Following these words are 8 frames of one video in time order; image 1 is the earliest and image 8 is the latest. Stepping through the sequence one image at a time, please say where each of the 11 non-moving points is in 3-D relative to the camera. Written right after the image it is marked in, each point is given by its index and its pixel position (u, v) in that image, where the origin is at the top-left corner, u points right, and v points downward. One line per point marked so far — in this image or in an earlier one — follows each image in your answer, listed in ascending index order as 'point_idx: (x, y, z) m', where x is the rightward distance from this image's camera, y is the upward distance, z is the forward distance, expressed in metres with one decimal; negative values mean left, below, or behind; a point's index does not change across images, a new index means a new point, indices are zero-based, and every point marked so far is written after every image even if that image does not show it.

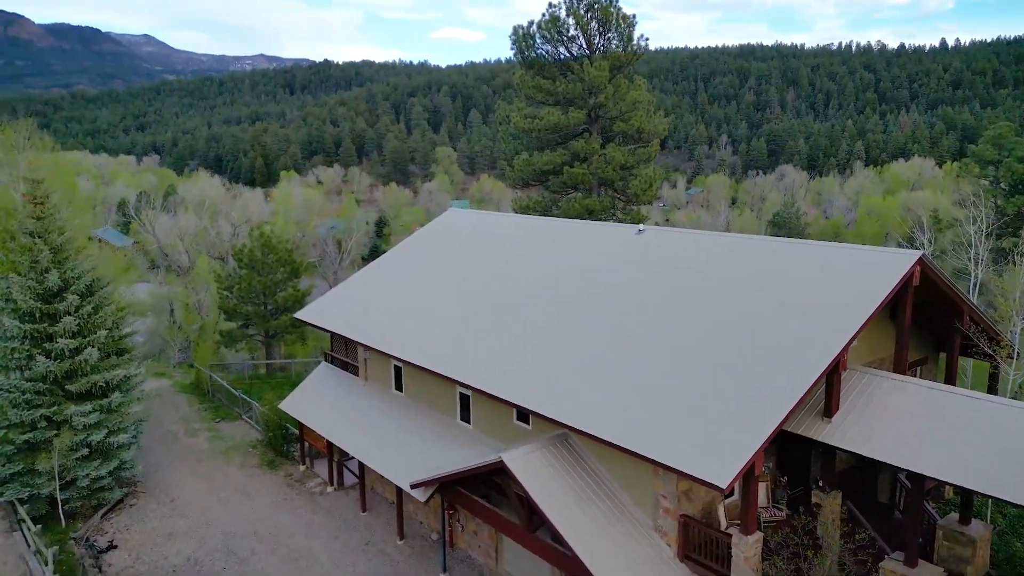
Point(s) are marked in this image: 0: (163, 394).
0: (-8.0, -2.4, +16.5) m
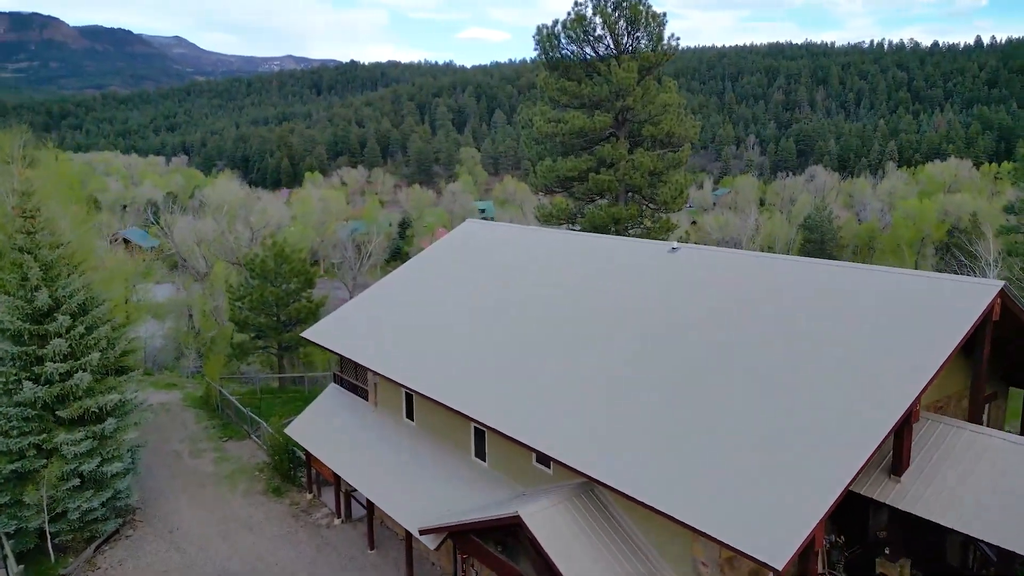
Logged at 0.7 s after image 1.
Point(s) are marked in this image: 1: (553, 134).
0: (-7.5, -2.7, +16.0) m
1: (+1.0, +3.7, +17.5) m
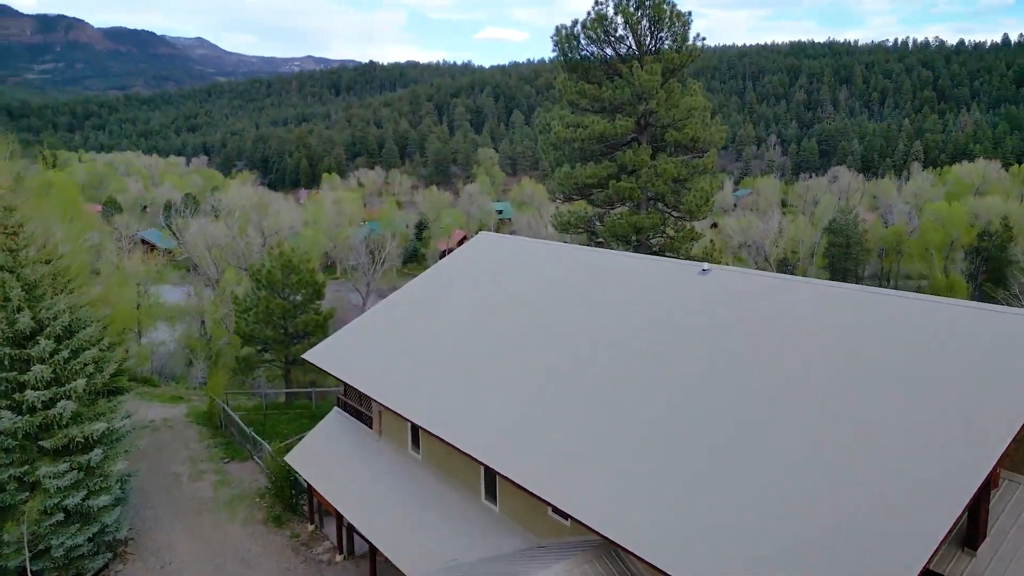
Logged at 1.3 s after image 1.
0: (-7.2, -2.9, +15.4) m
1: (+1.4, +3.4, +16.8) m
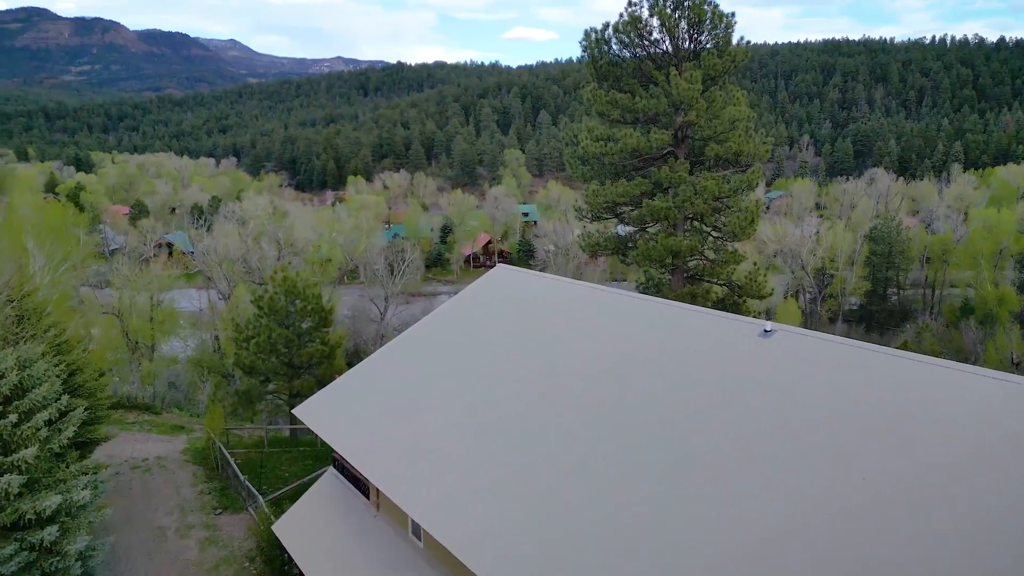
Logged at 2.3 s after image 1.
0: (-6.7, -3.5, +14.2) m
1: (+1.9, +2.8, +15.3) m
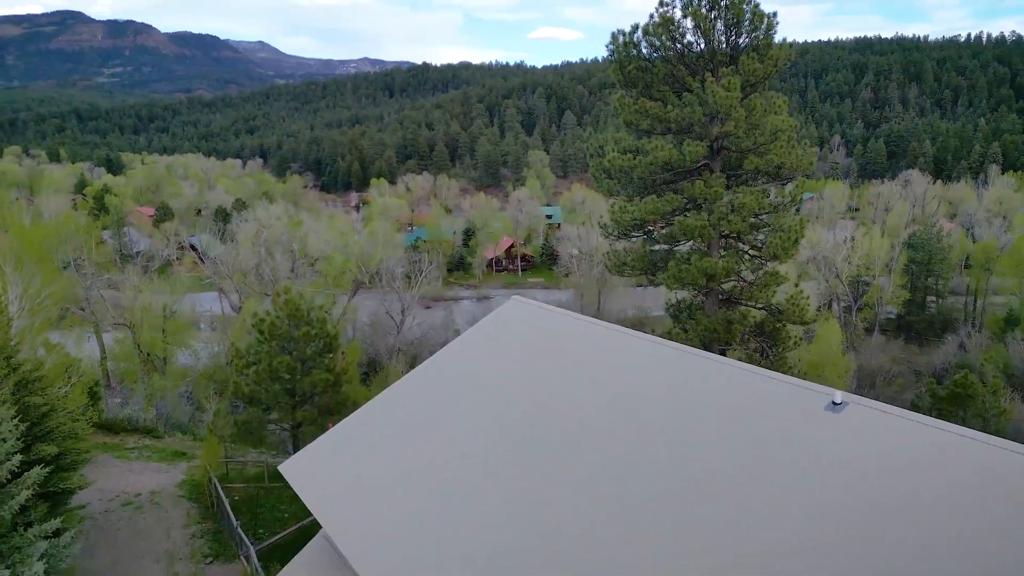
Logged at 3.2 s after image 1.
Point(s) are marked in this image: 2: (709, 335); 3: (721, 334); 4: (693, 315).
0: (-6.4, -3.9, +13.3) m
1: (+2.3, +2.3, +14.1) m
2: (+3.8, -0.9, +14.1) m
3: (+4.1, -0.9, +14.2) m
4: (+3.7, -0.5, +14.8) m
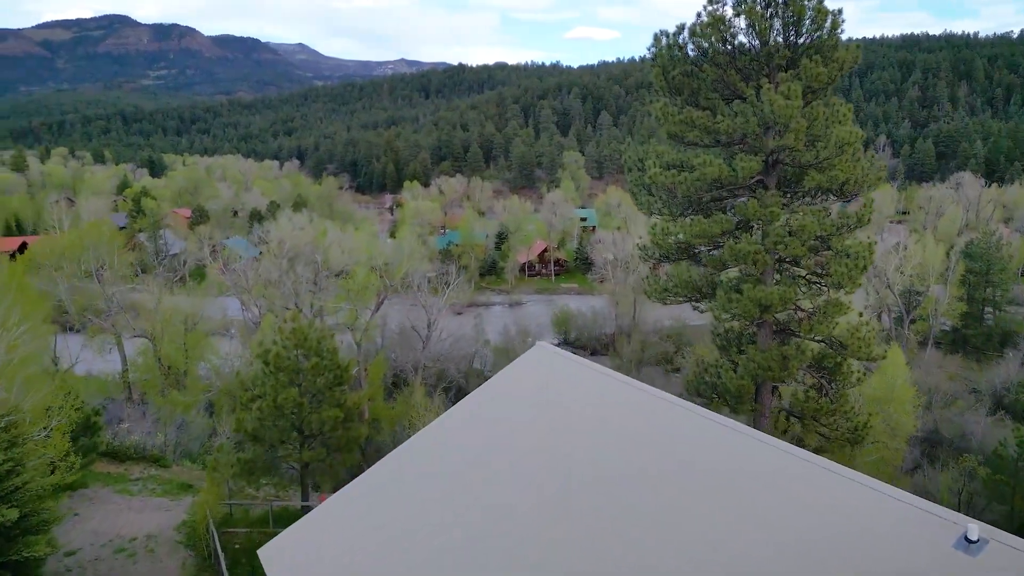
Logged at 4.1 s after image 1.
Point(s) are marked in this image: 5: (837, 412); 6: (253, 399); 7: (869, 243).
0: (-6.0, -4.4, +12.2) m
1: (+2.8, +1.8, +12.6) m
2: (+4.3, -1.5, +12.6) m
3: (+4.6, -1.4, +12.6) m
4: (+4.2, -1.1, +13.3) m
5: (+5.9, -2.2, +13.2) m
6: (-4.6, -1.9, +12.9) m
7: (+6.1, +0.7, +12.4) m
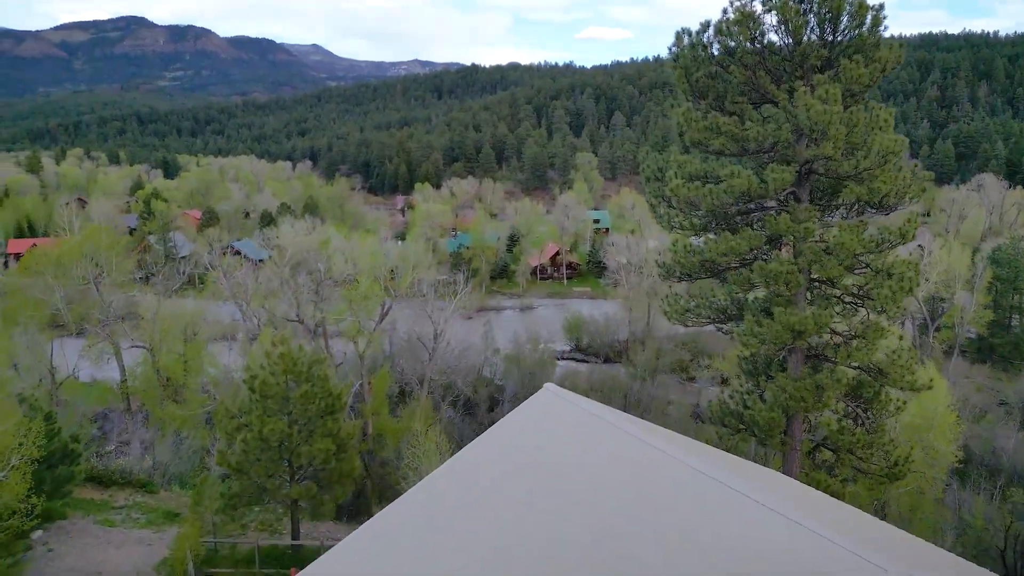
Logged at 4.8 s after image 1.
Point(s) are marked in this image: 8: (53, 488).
0: (-5.9, -4.7, +11.3) m
1: (+2.9, +1.4, +11.5) m
2: (+4.4, -1.8, +11.4) m
3: (+4.7, -1.8, +11.5) m
4: (+4.4, -1.5, +12.2) m
5: (+6.0, -2.6, +12.0) m
6: (-4.5, -2.3, +11.9) m
7: (+6.2, +0.4, +11.2) m
8: (-8.1, -3.5, +12.8) m
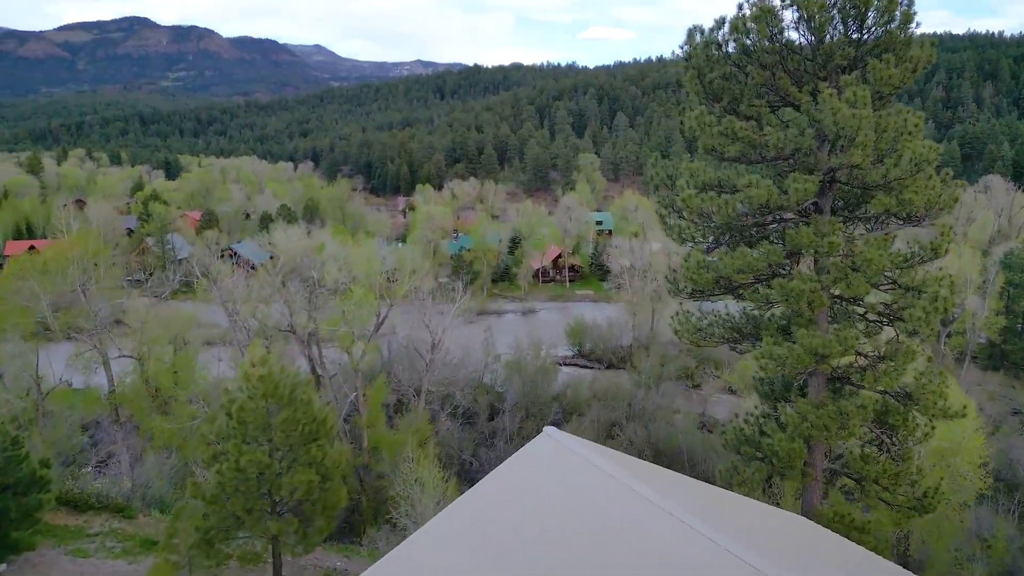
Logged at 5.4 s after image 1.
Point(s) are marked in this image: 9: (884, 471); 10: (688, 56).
0: (-5.9, -5.0, +10.4) m
1: (+2.9, +1.2, +10.6) m
2: (+4.4, -2.1, +10.6) m
3: (+4.7, -2.1, +10.6) m
4: (+4.3, -1.7, +11.3) m
5: (+6.0, -2.9, +11.1) m
6: (-4.5, -2.5, +11.1) m
7: (+6.2, +0.1, +10.3) m
8: (-8.1, -3.8, +12.0) m
9: (+5.7, -2.8, +11.2) m
10: (+2.7, +3.6, +11.1) m
